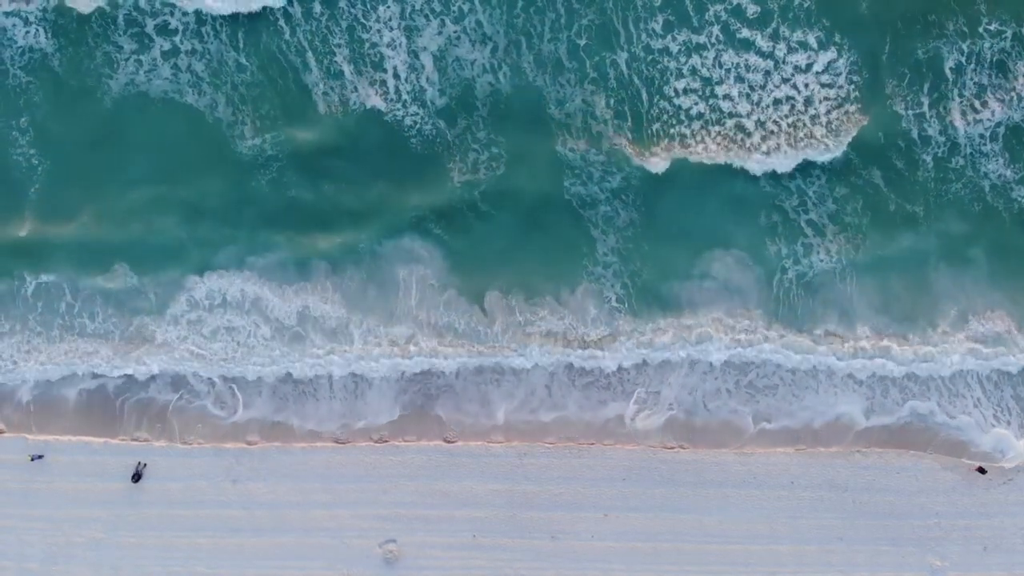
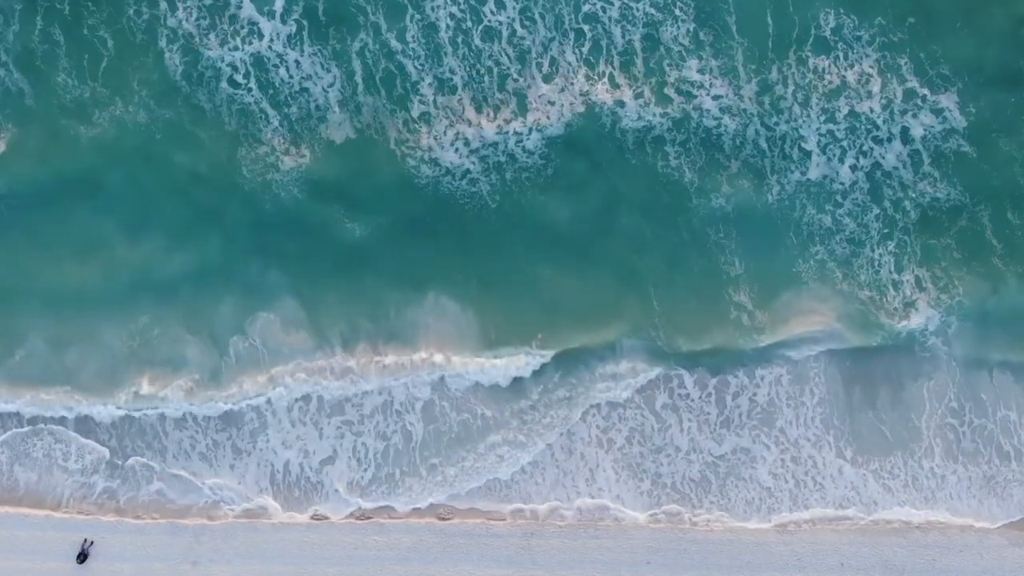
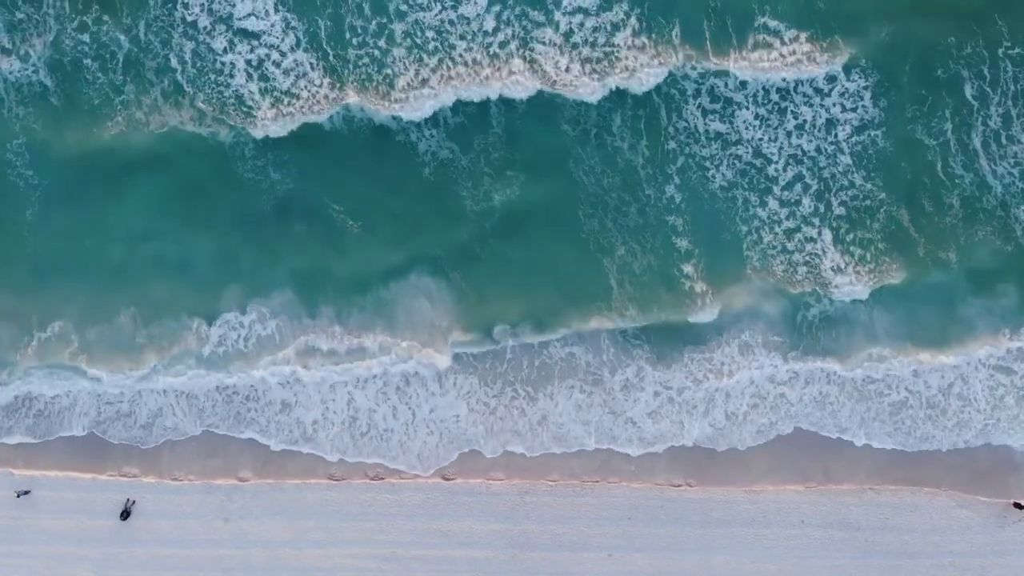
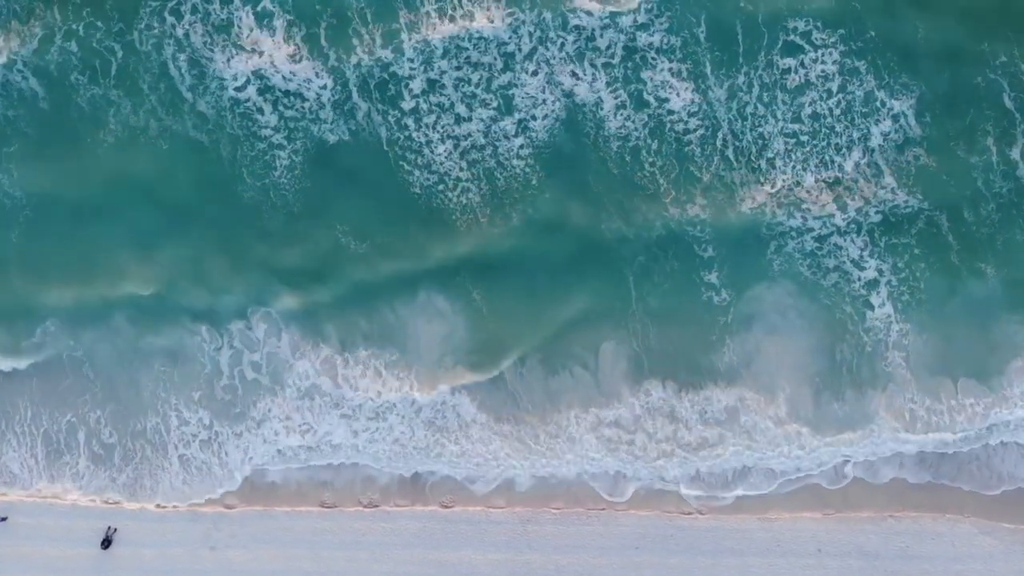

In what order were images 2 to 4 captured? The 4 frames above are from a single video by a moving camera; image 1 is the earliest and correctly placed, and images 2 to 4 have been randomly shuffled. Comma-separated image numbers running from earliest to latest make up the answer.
3, 4, 2
